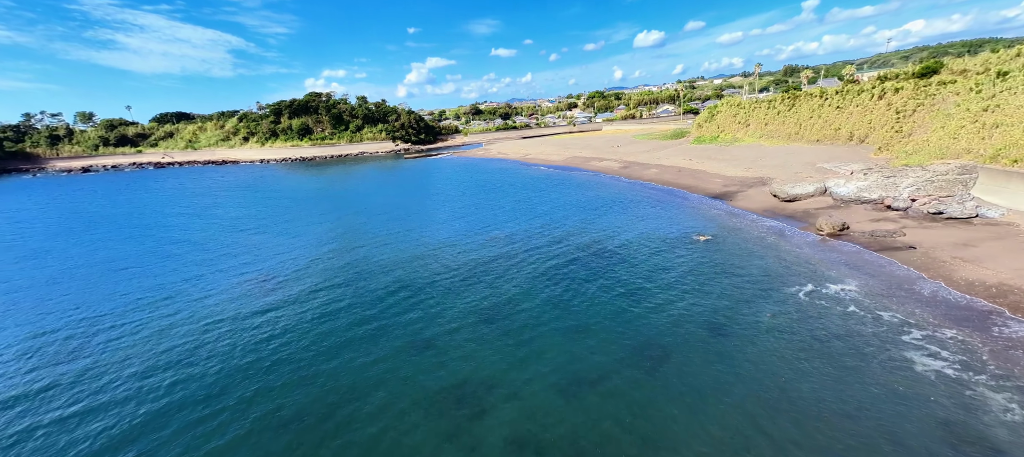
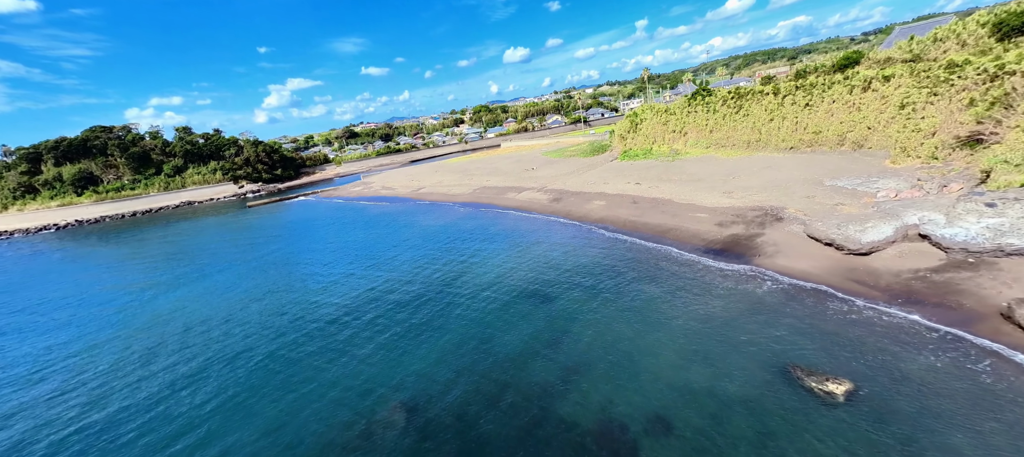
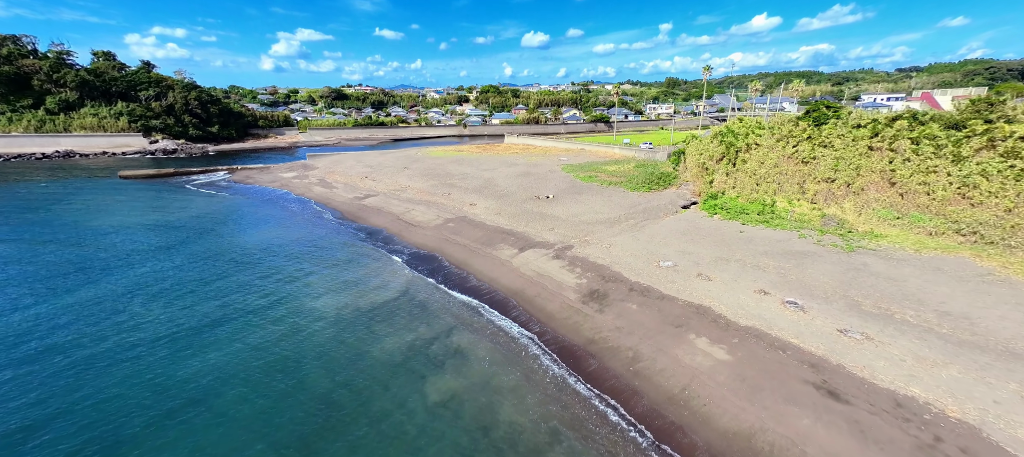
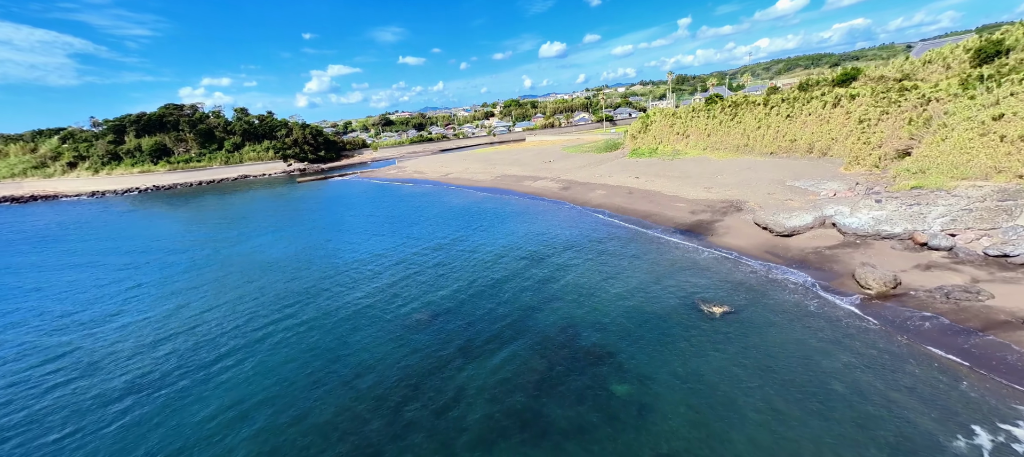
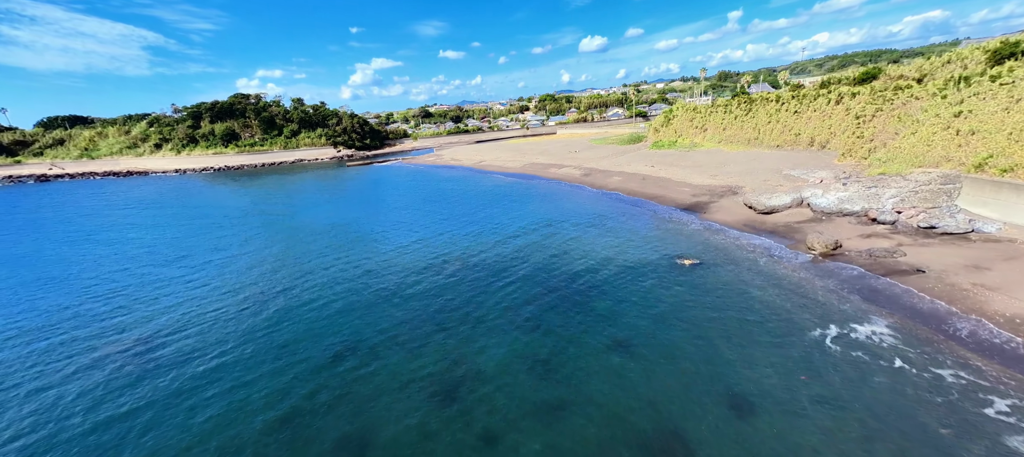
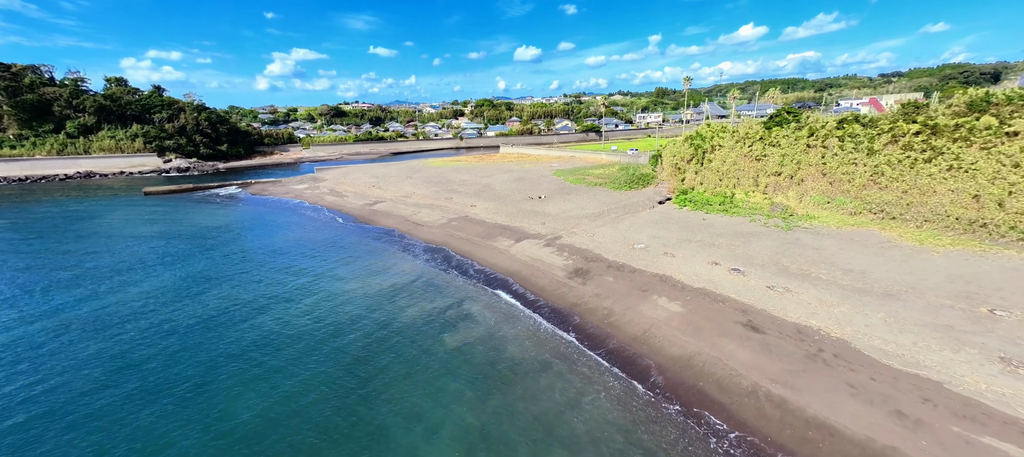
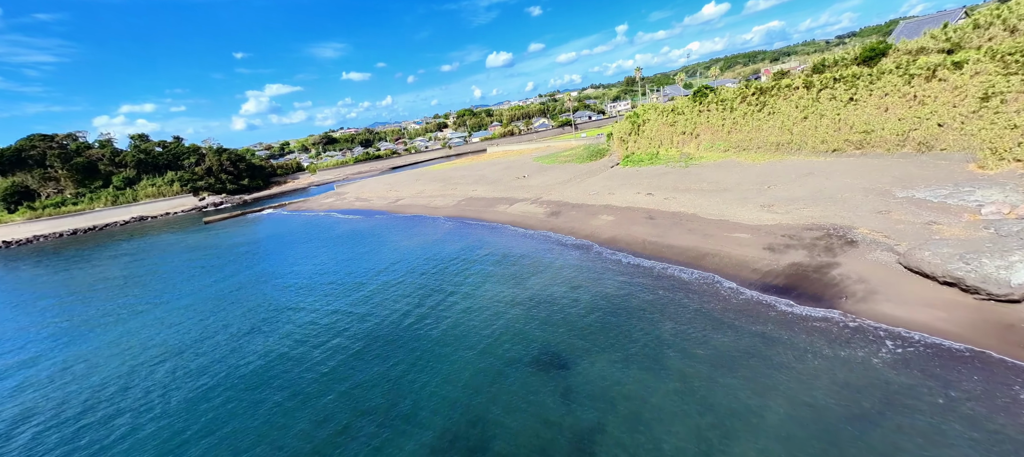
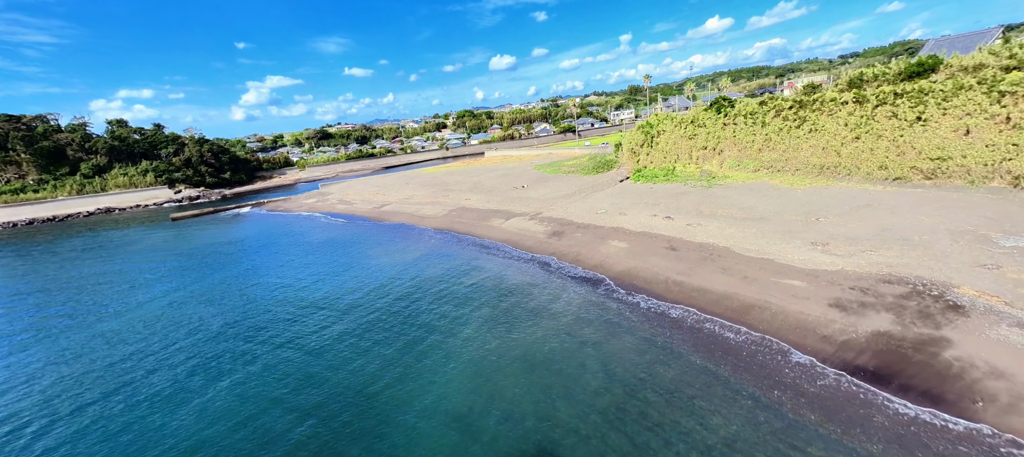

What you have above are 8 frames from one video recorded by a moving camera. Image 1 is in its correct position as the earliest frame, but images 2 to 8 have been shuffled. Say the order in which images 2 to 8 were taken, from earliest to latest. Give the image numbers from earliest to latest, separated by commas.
5, 4, 2, 7, 8, 6, 3
